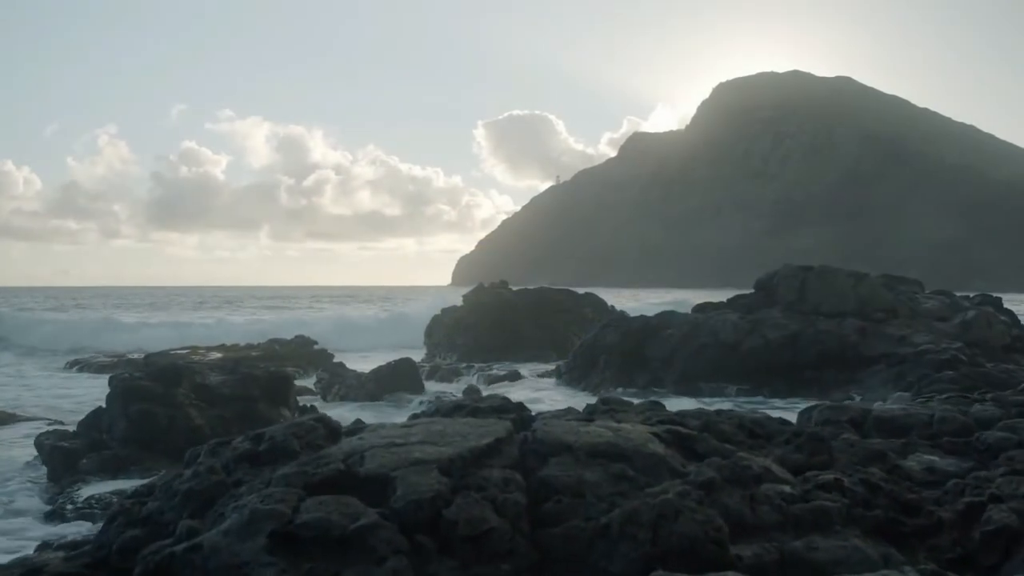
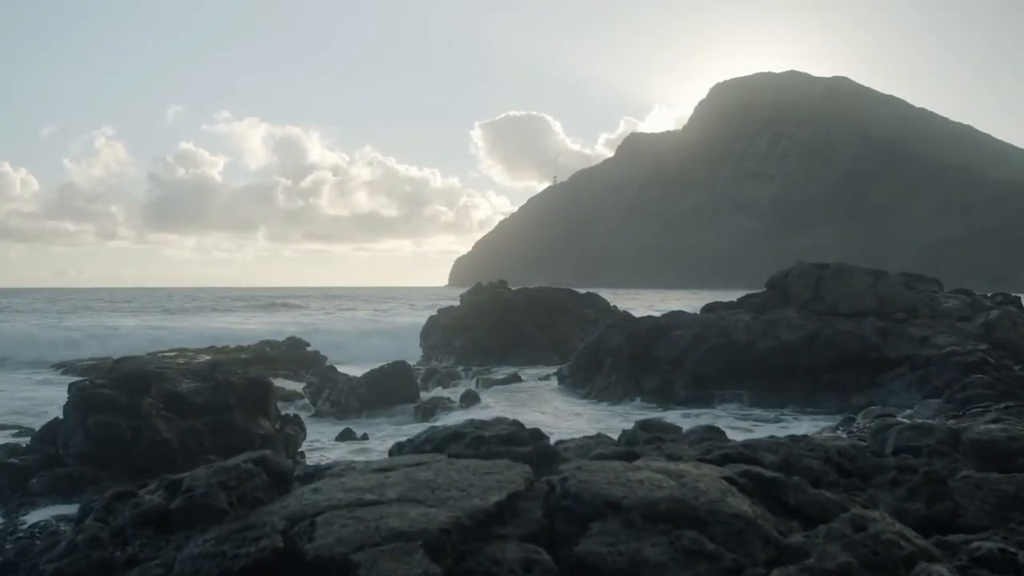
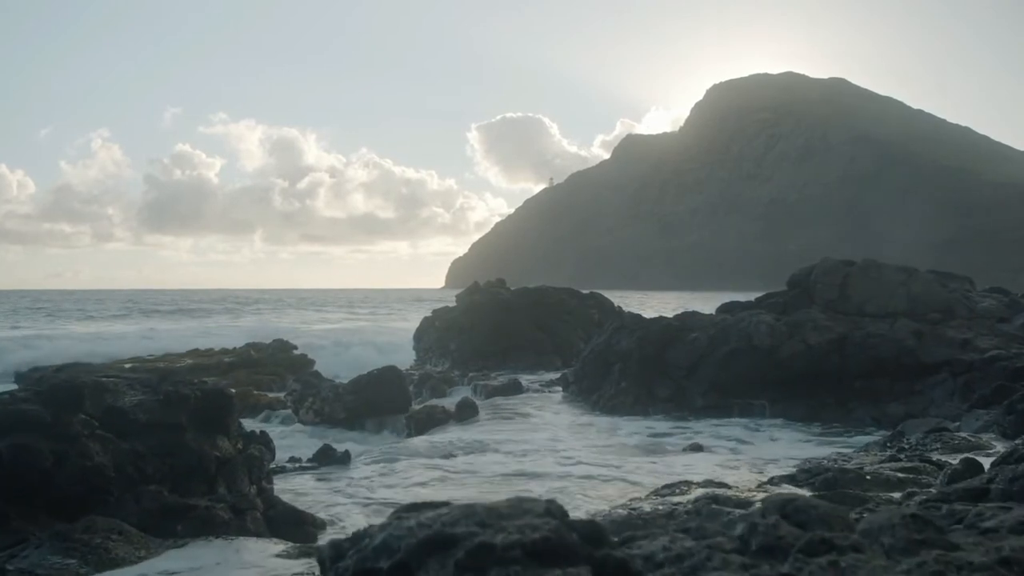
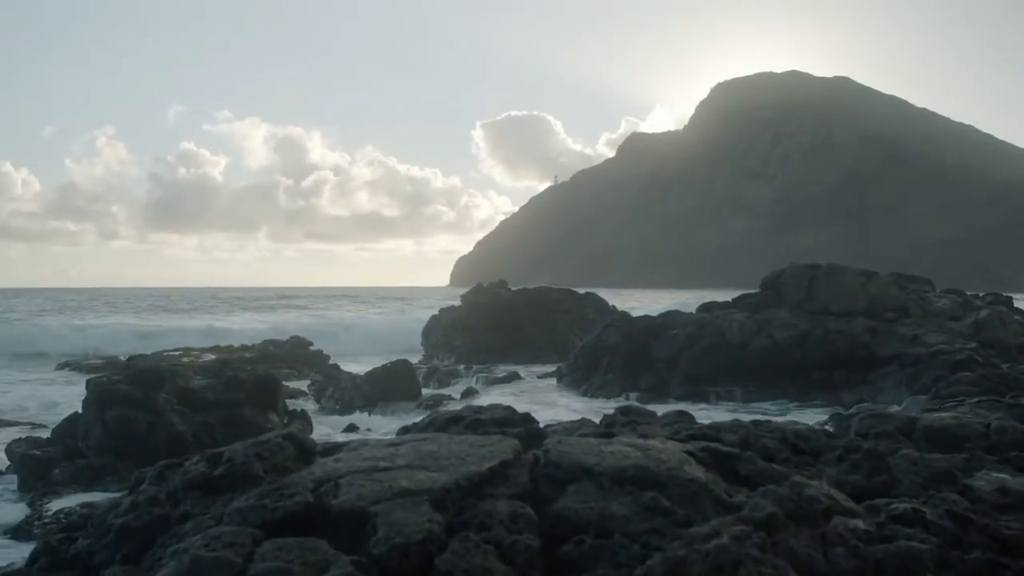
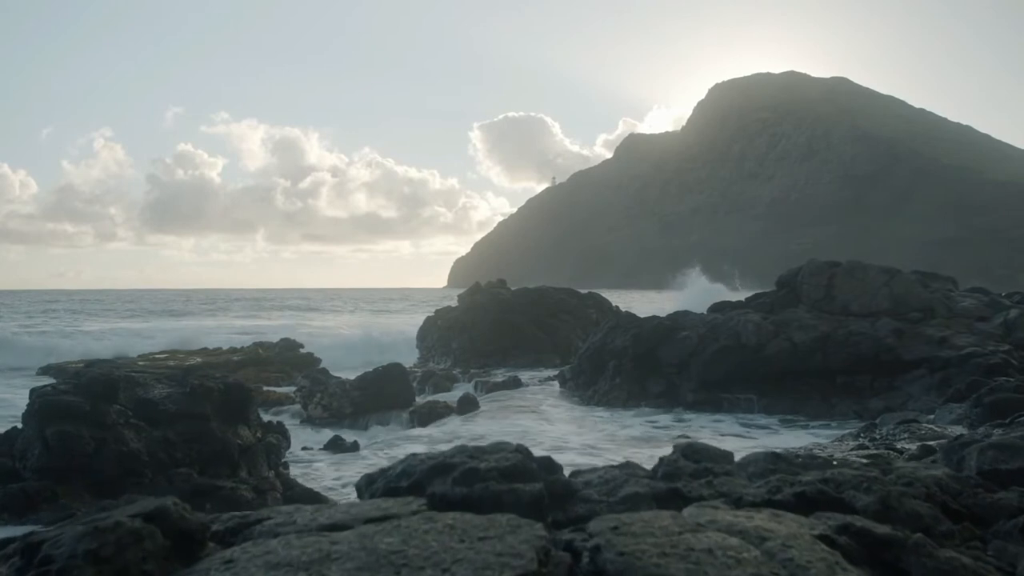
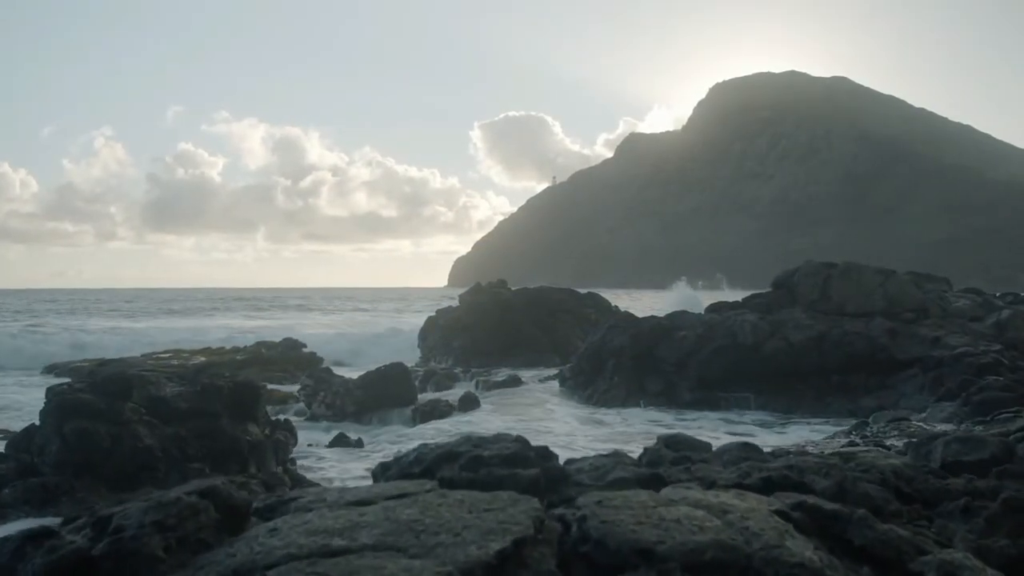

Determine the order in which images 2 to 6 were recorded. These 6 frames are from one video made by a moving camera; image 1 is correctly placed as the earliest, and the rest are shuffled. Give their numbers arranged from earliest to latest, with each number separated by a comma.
4, 2, 6, 5, 3
